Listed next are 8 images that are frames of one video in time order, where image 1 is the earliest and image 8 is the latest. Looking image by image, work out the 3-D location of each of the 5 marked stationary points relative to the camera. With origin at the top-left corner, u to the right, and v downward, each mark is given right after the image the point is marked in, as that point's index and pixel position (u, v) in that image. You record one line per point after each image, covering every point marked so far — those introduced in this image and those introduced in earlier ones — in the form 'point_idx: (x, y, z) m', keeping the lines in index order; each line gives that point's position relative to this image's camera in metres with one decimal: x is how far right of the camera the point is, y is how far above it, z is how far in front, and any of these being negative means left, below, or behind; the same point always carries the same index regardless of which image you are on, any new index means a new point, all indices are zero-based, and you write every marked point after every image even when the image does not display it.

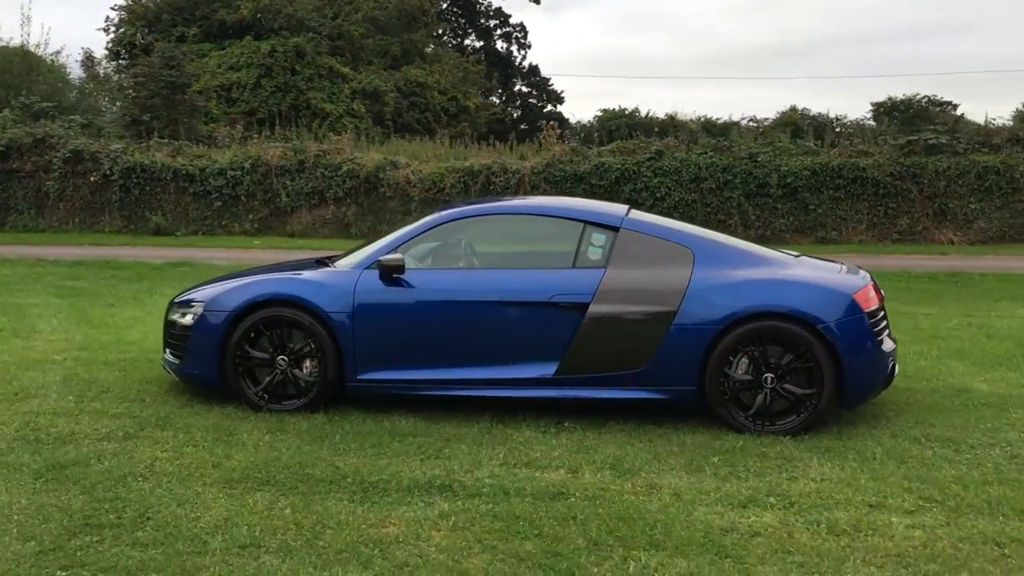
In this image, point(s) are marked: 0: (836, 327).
0: (+2.1, -0.2, +5.1) m
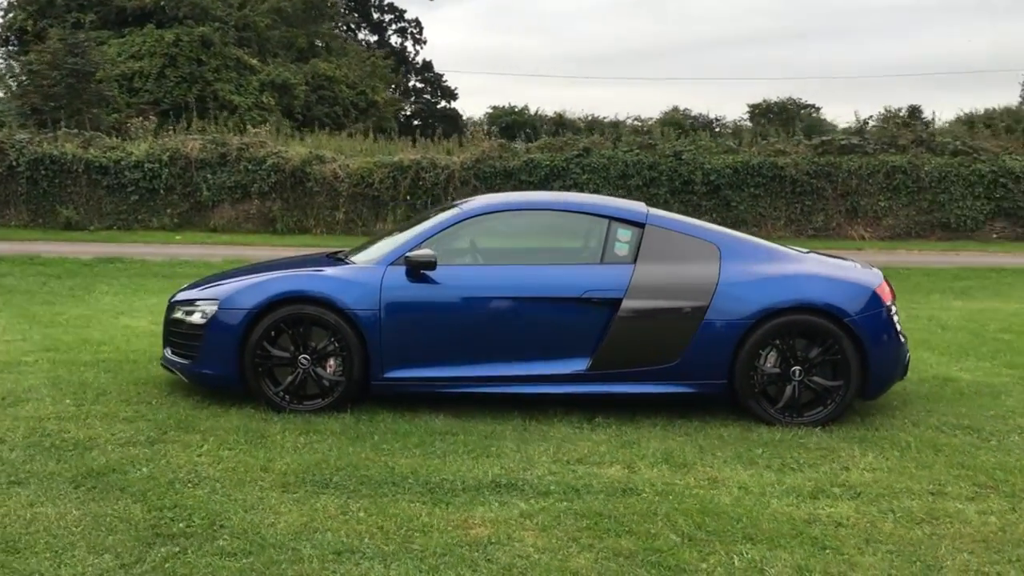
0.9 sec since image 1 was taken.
0: (+2.3, -0.2, +5.2) m
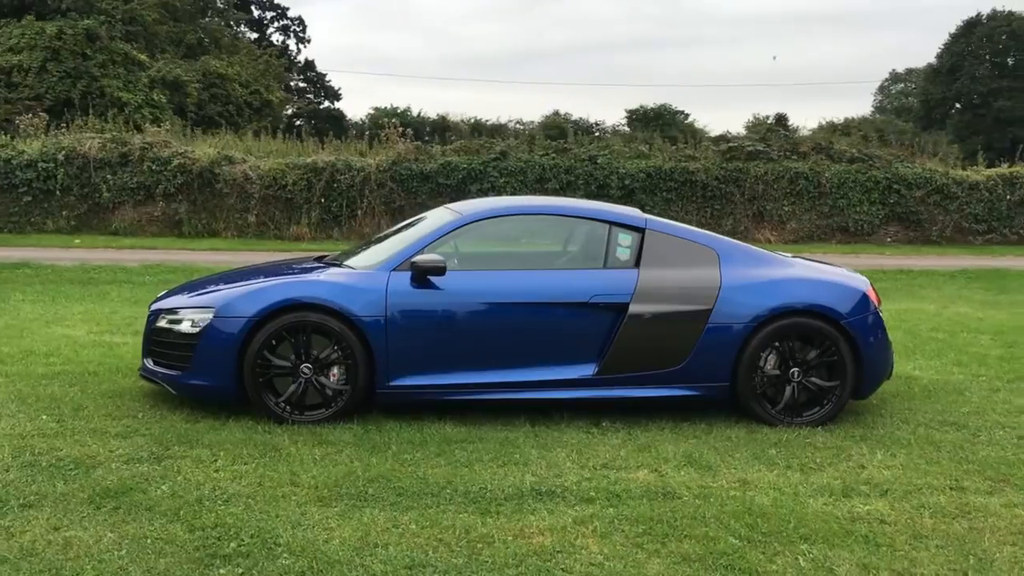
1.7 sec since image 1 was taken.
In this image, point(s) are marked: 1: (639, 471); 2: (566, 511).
0: (+2.4, -0.2, +5.4) m
1: (+0.7, -0.9, +4.2) m
2: (+0.2, -1.0, +3.5) m
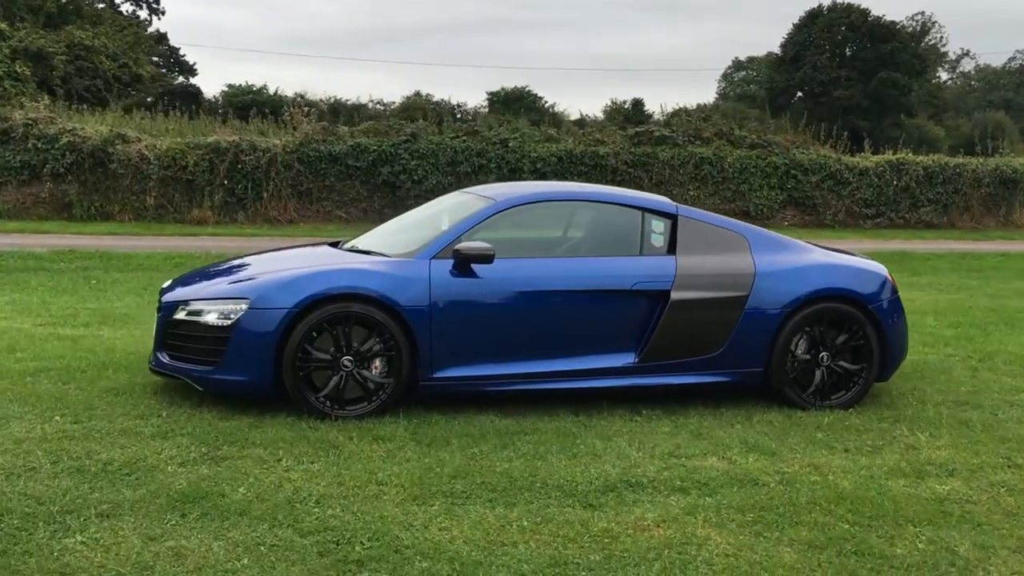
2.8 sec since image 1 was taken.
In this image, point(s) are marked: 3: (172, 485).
0: (+2.6, -0.1, +5.6) m
1: (+1.0, -0.9, +4.2) m
2: (+0.7, -0.9, +3.5) m
3: (-1.5, -0.8, +3.5) m
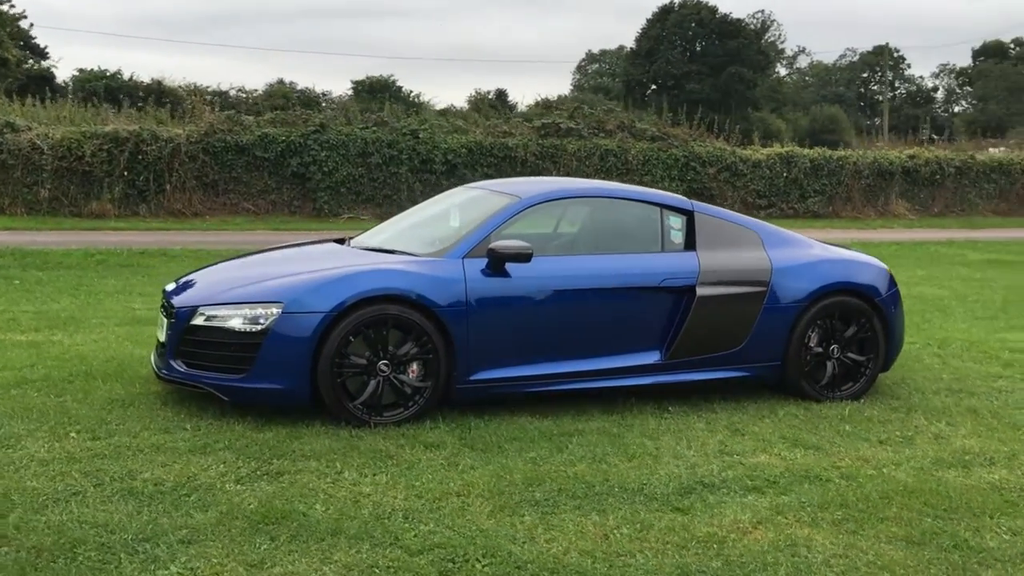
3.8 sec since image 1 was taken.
0: (+2.7, -0.1, +5.8) m
1: (+1.3, -0.9, +4.2) m
2: (+1.0, -0.9, +3.5) m
3: (-1.1, -0.9, +3.3) m
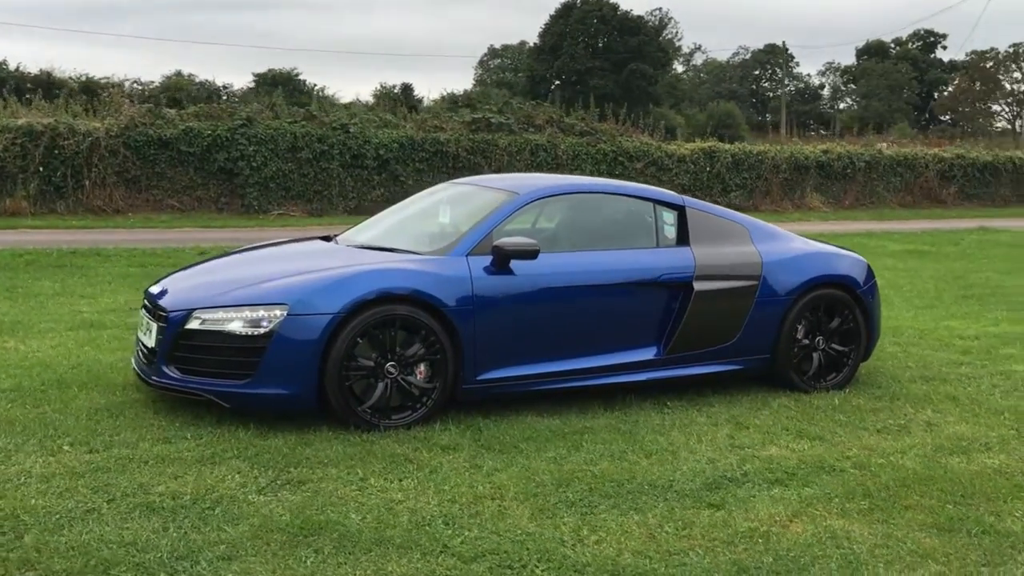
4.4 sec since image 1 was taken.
0: (+2.6, 0.0, +5.9) m
1: (+1.4, -0.9, +4.3) m
2: (+1.2, -0.9, +3.5) m
3: (-0.9, -0.9, +3.1) m
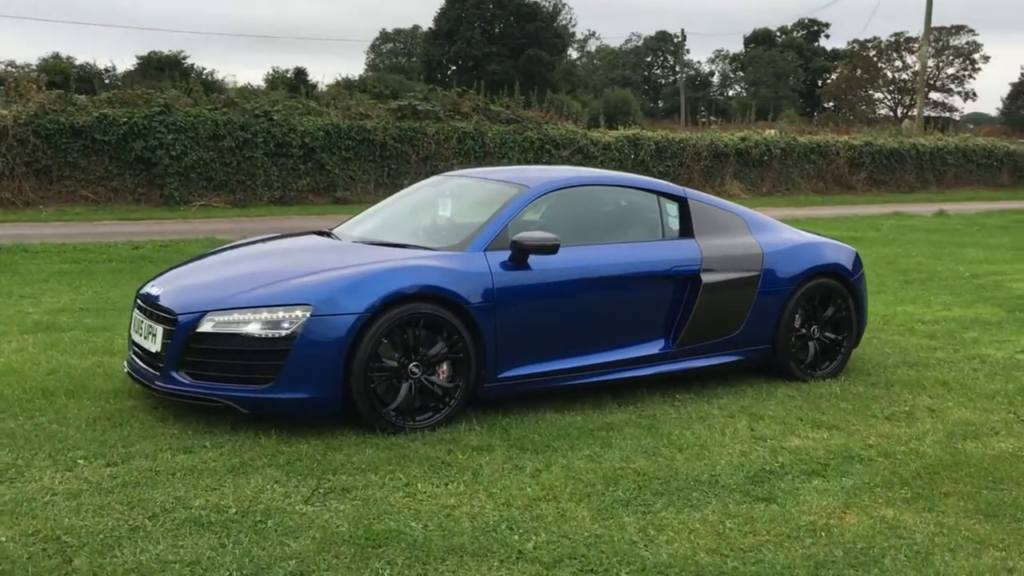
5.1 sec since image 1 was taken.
0: (+2.6, 0.0, +6.1) m
1: (+1.5, -0.8, +4.4) m
2: (+1.4, -0.9, +3.6) m
3: (-0.7, -0.9, +3.0) m
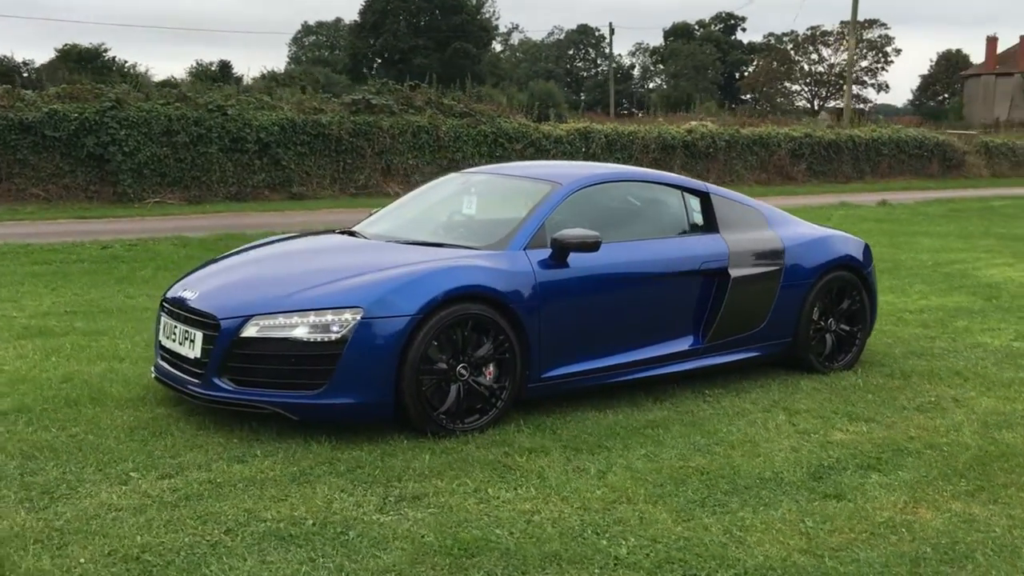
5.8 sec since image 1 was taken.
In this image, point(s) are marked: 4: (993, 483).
0: (+2.8, +0.1, +6.2) m
1: (+1.8, -0.8, +4.4) m
2: (+1.7, -0.9, +3.6) m
3: (-0.4, -0.9, +3.0) m
4: (+2.1, -0.9, +3.6) m
